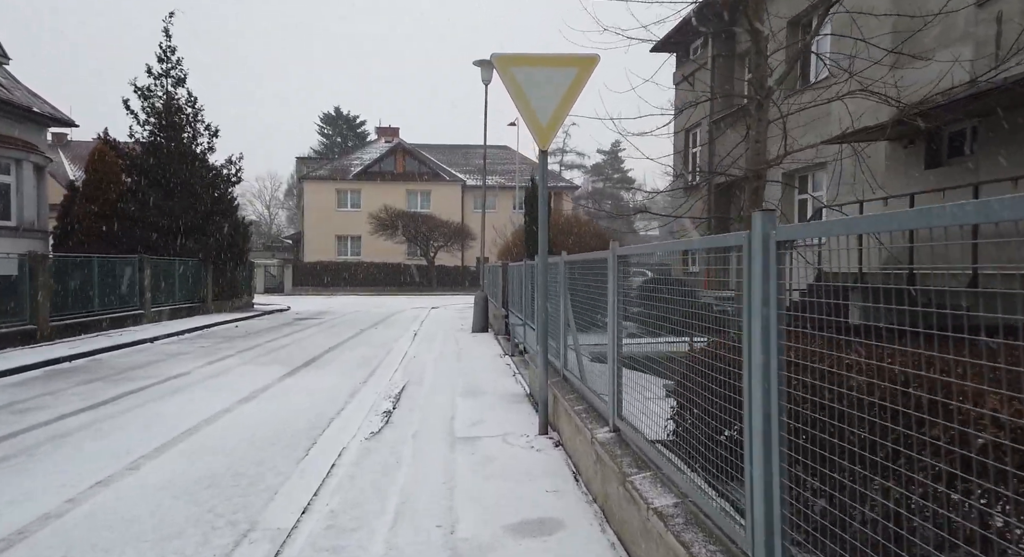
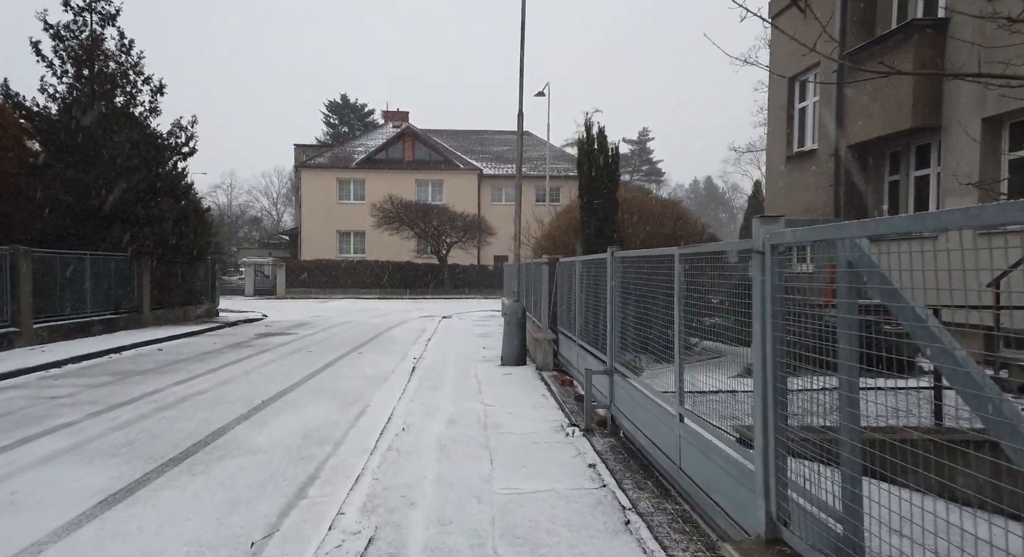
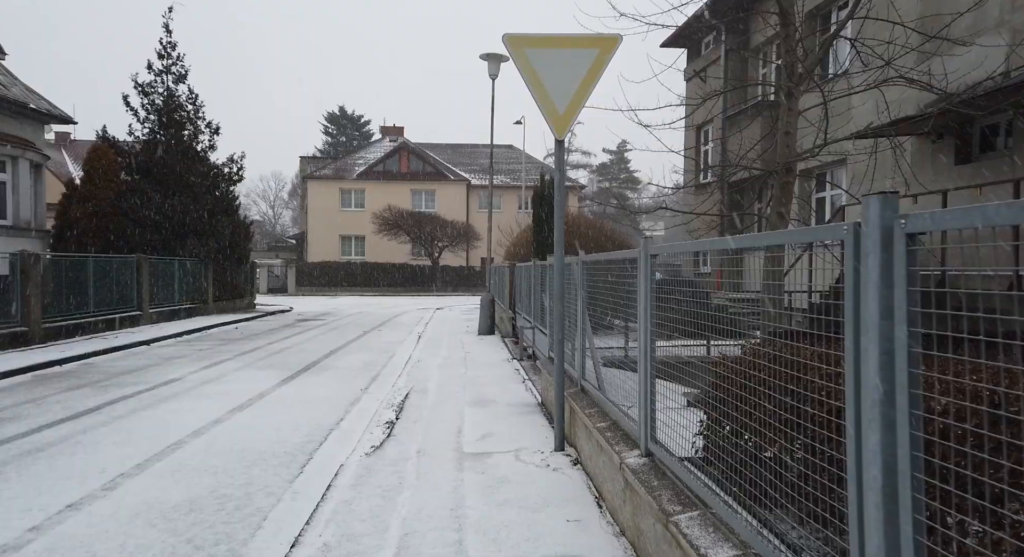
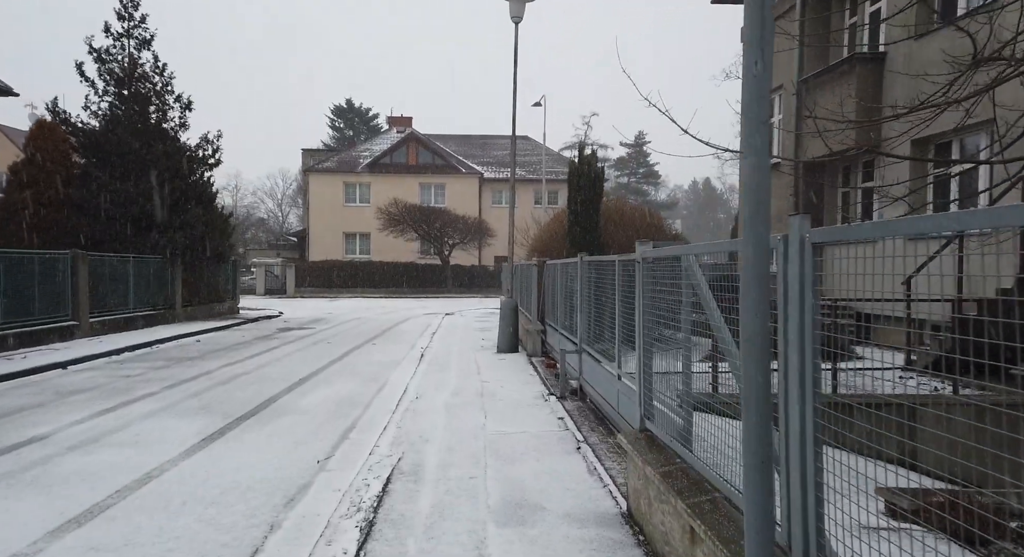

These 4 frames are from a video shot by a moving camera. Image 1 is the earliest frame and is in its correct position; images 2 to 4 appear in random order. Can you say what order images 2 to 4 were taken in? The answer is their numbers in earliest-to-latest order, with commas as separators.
3, 4, 2
